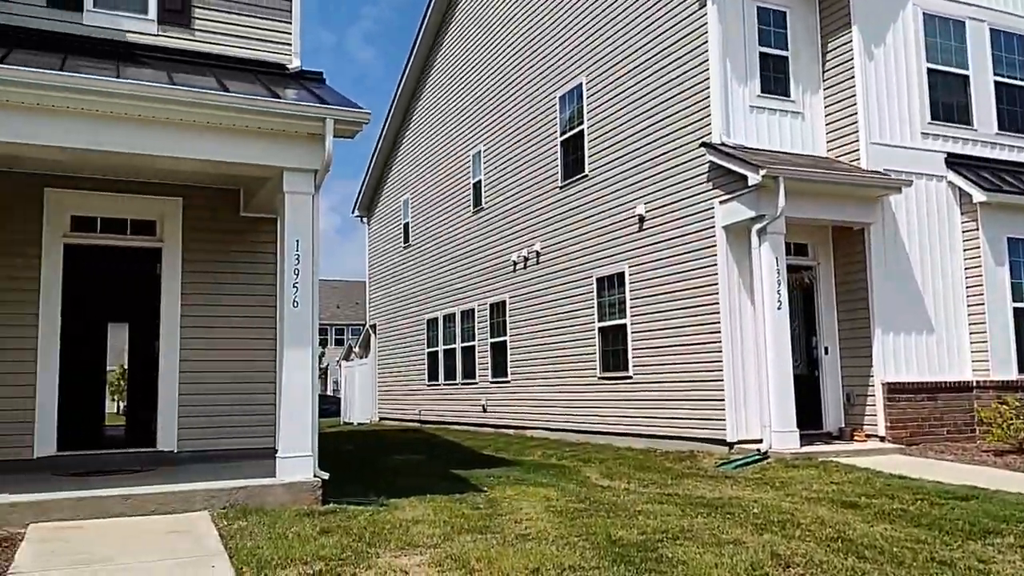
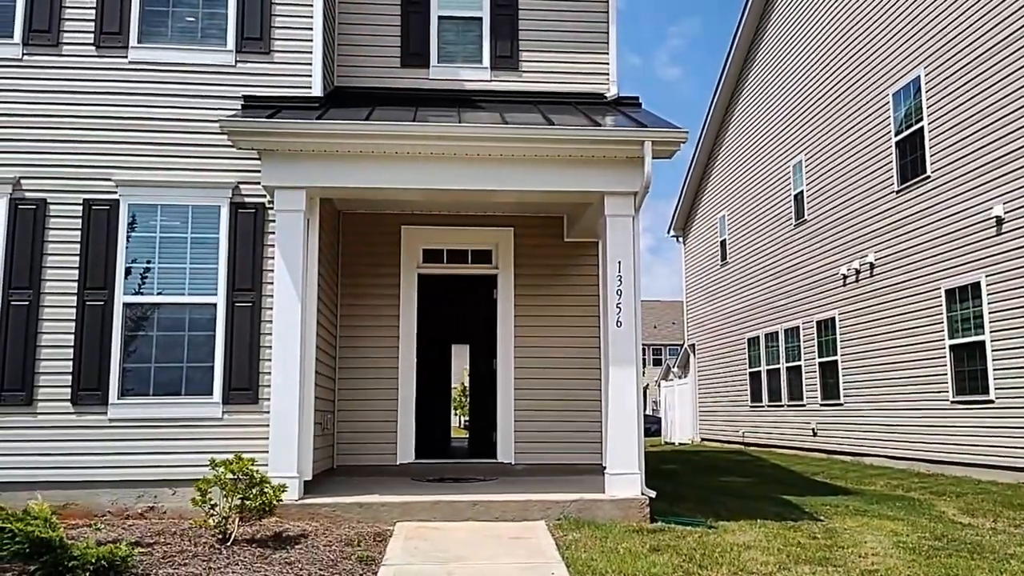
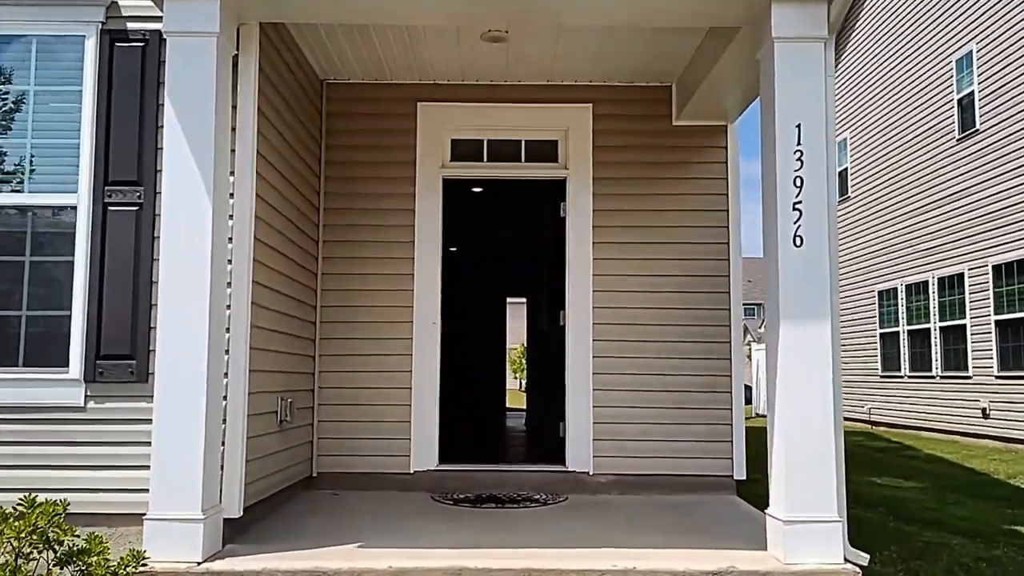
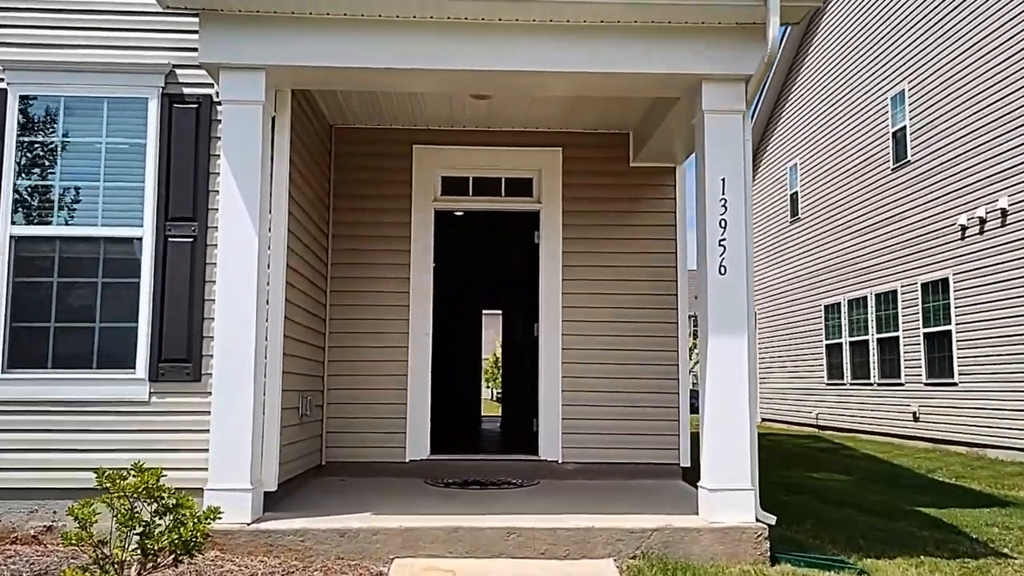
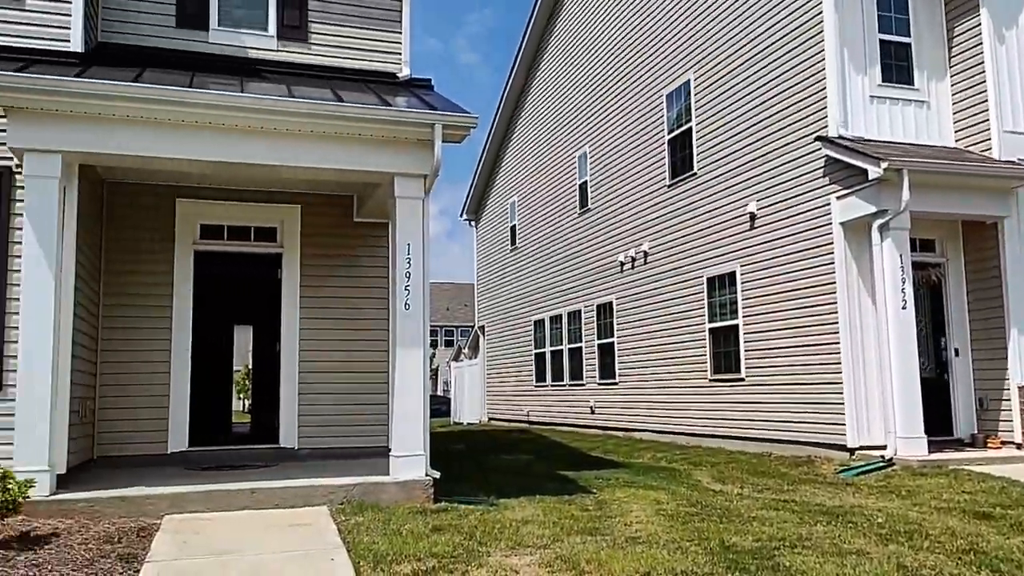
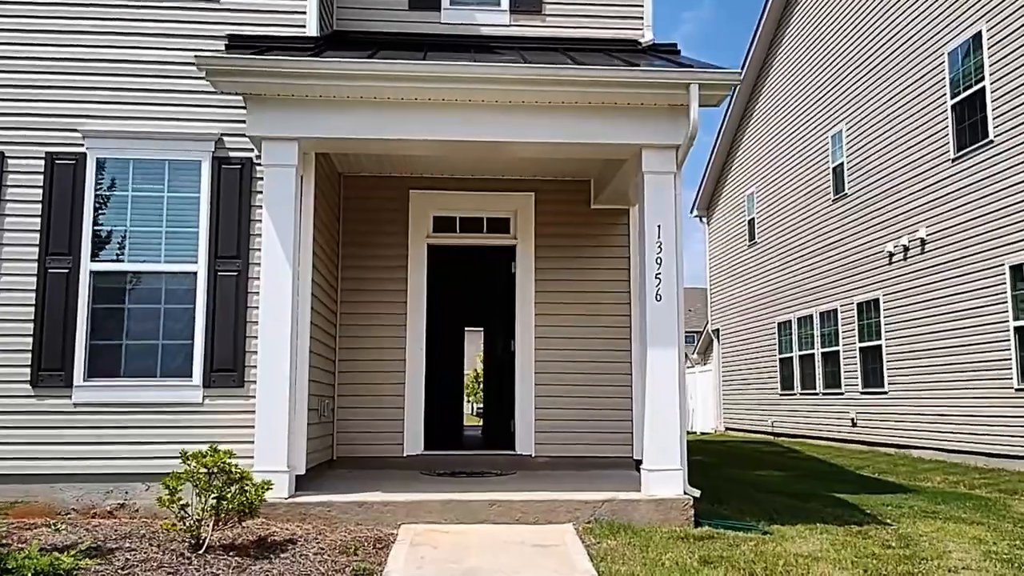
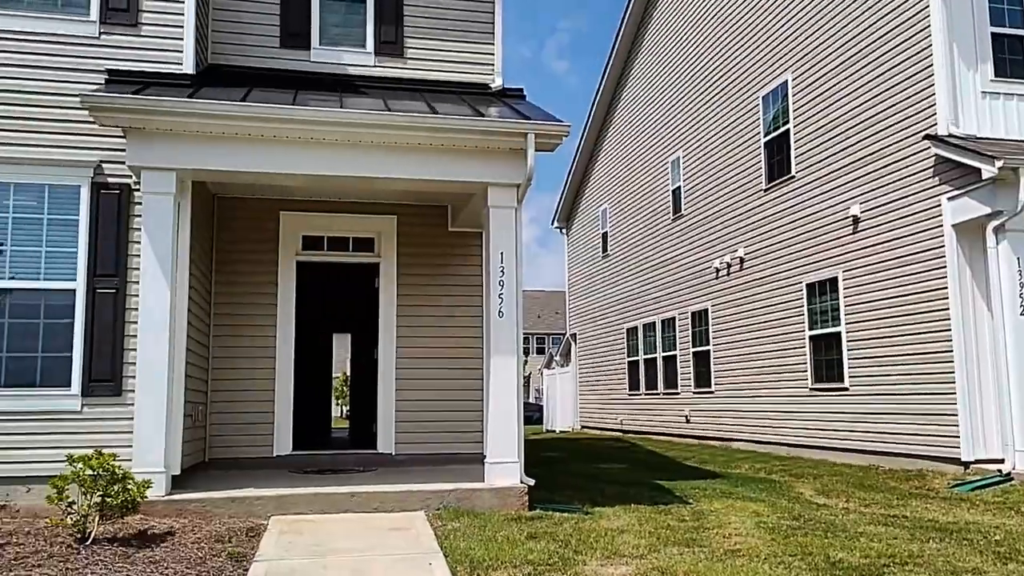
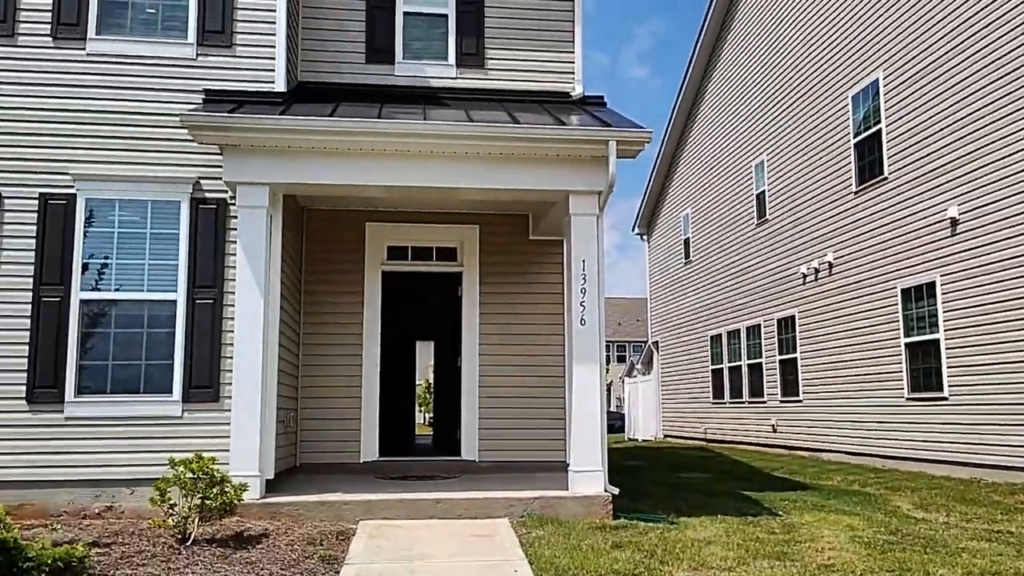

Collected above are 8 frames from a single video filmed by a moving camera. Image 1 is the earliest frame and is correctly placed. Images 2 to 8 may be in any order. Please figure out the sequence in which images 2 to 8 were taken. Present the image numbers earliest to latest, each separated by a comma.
5, 7, 8, 2, 6, 4, 3
